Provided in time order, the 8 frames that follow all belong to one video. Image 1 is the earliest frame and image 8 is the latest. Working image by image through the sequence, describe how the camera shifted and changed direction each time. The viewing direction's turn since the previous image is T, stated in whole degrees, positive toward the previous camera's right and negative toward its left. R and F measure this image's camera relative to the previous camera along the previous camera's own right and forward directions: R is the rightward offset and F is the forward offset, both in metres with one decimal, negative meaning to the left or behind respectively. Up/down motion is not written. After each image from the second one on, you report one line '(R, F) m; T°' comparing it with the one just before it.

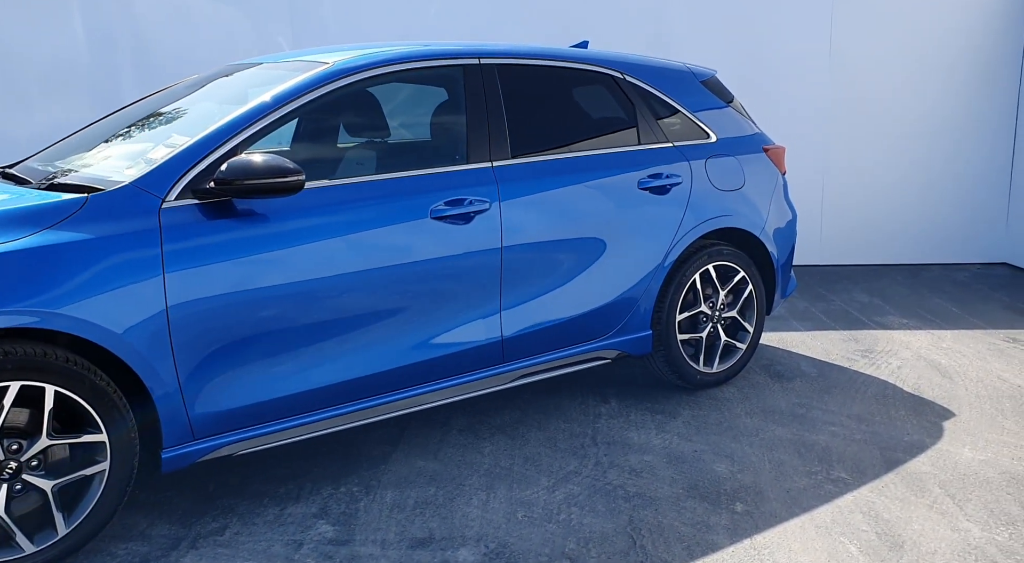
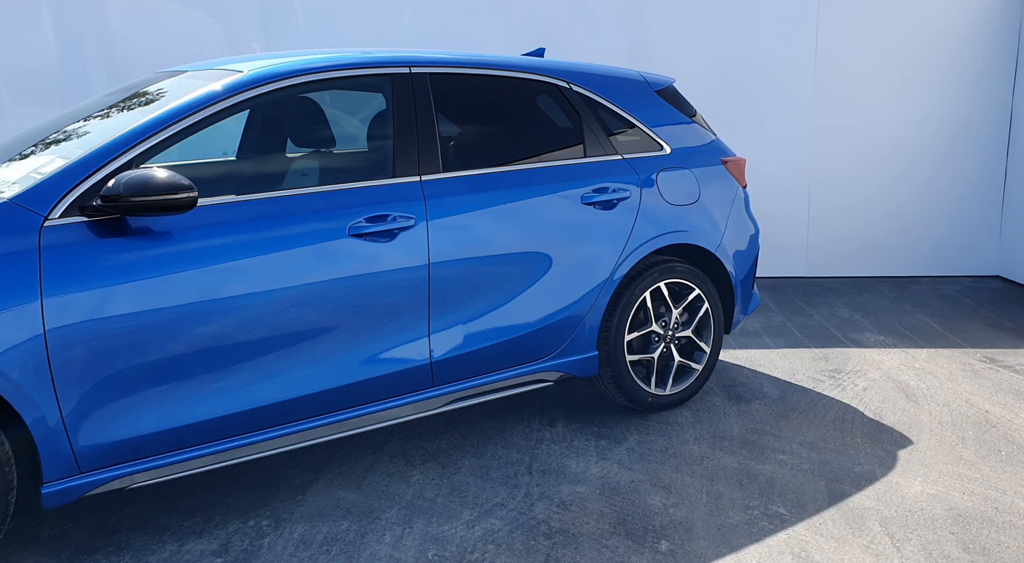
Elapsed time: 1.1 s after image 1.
(+0.3, +0.1) m; -1°
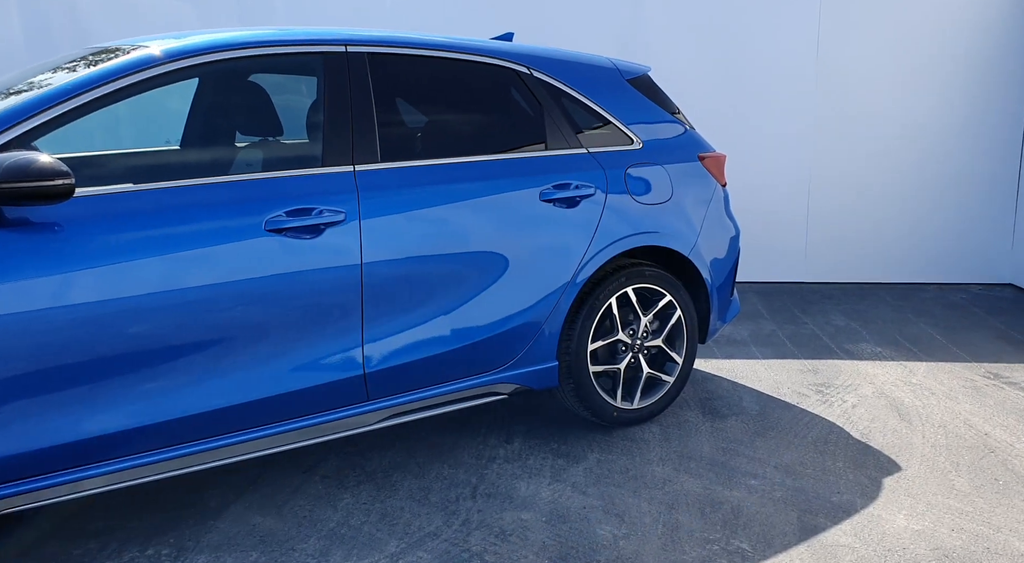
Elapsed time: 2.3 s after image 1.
(+0.2, +0.3) m; -1°
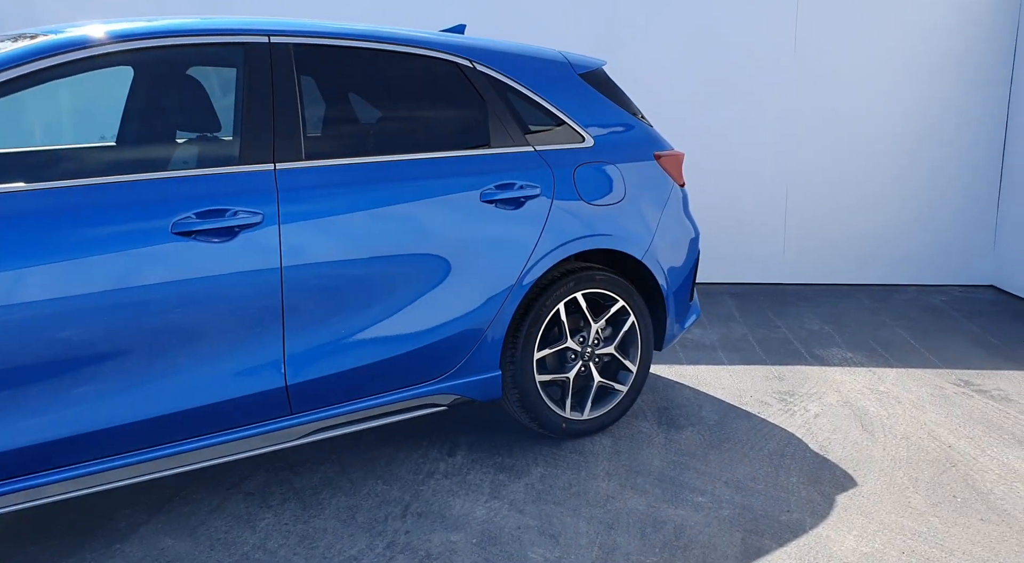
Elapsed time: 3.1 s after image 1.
(+0.2, +0.2) m; 0°
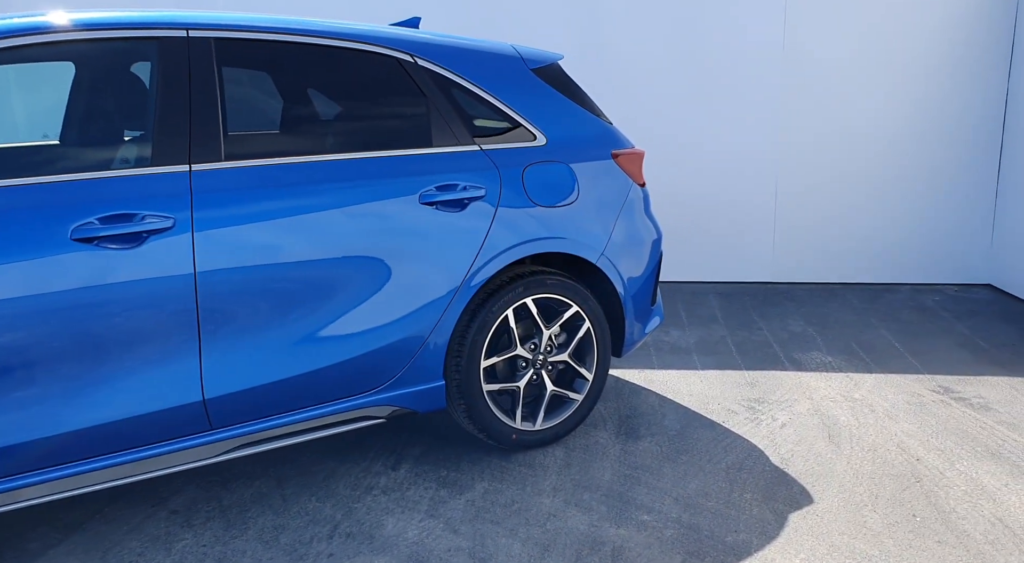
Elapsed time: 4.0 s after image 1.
(+0.2, +0.1) m; -1°
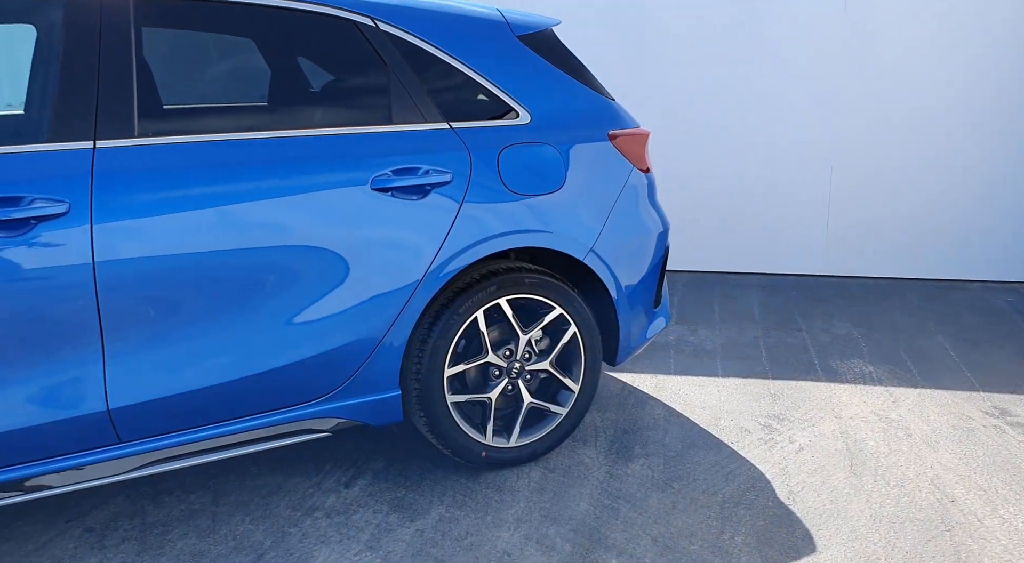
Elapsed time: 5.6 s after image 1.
(+0.3, +0.4) m; -5°
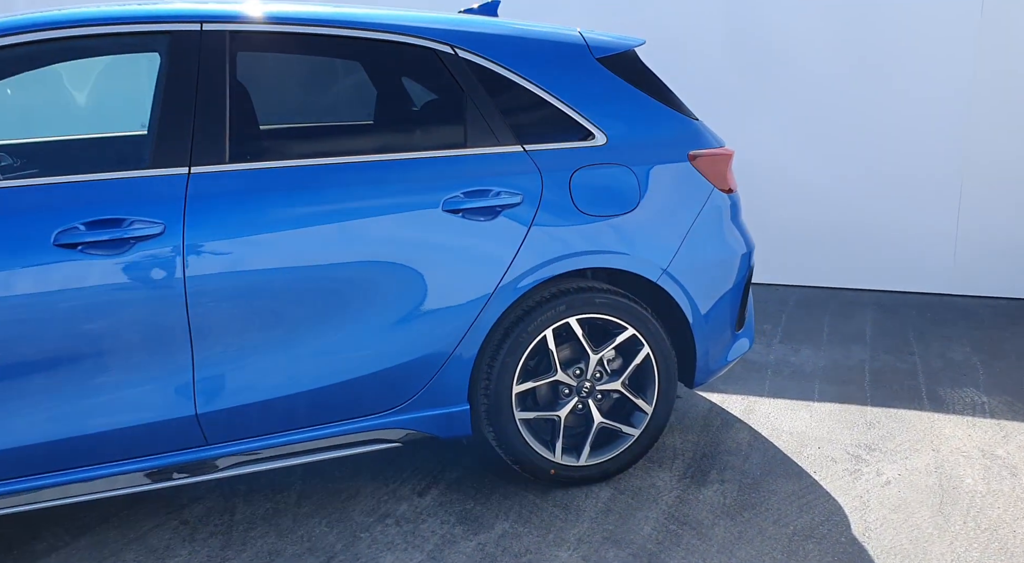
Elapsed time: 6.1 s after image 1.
(+0.2, 0.0) m; -9°
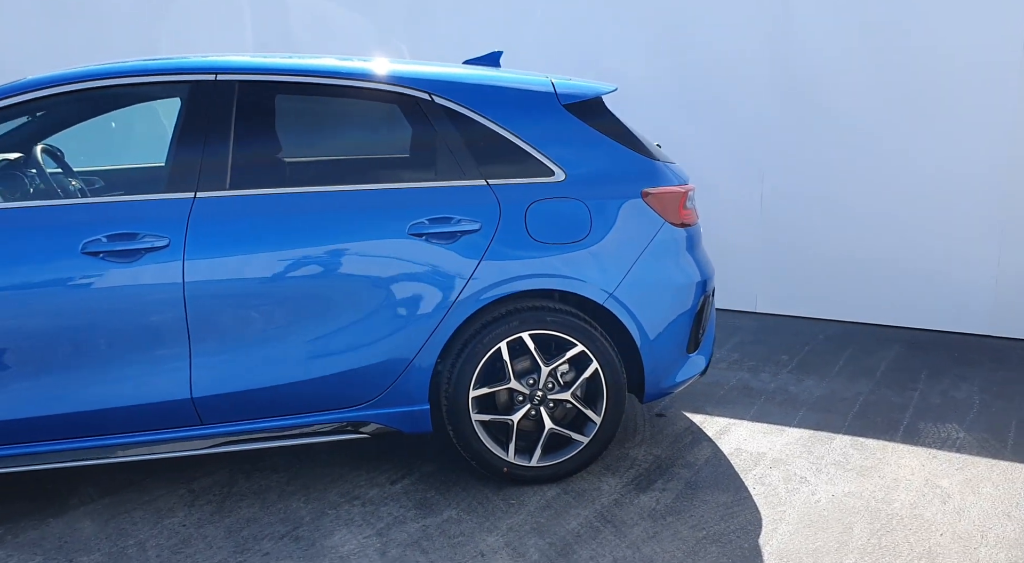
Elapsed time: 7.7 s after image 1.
(+0.5, -0.3) m; -7°
